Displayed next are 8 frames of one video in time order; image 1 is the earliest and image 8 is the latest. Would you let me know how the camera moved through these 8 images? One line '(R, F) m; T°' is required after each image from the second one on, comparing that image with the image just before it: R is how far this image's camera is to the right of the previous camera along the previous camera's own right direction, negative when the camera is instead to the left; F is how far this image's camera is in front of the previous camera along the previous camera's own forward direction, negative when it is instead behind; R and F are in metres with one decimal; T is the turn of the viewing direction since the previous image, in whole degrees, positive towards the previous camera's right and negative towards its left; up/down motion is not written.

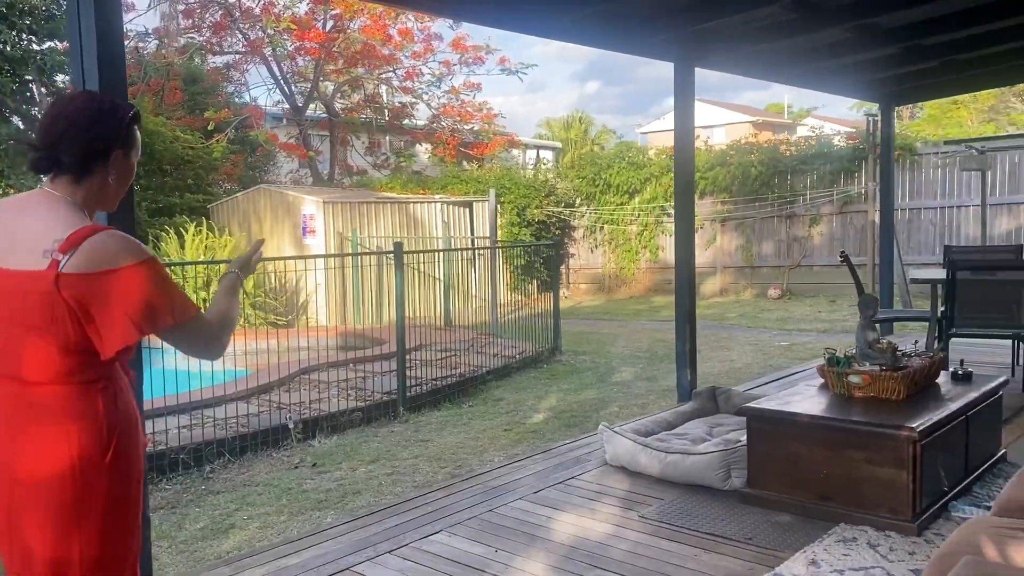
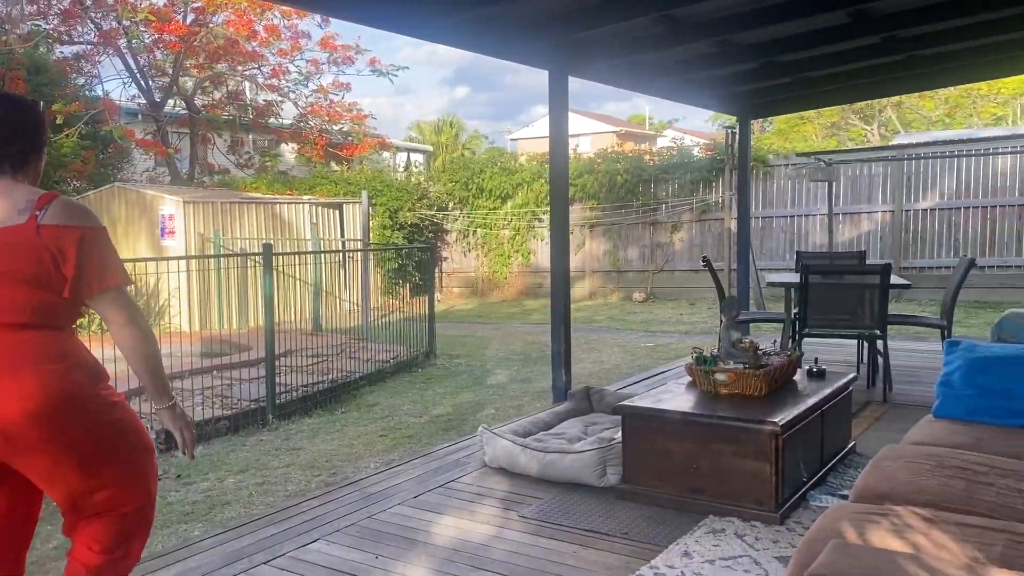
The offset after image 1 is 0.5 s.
(0.0, 0.0) m; +9°
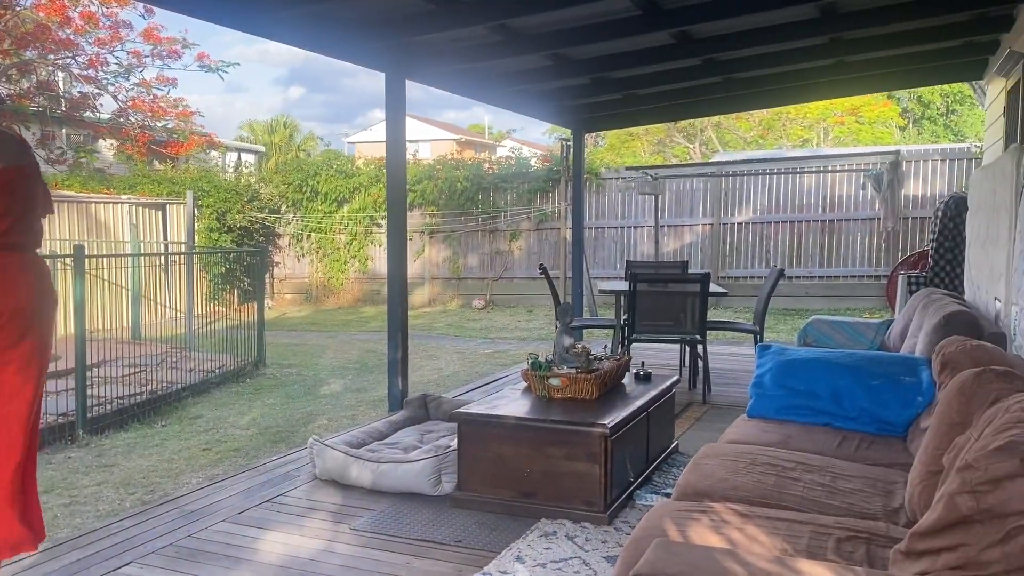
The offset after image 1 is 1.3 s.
(0.0, 0.0) m; +11°
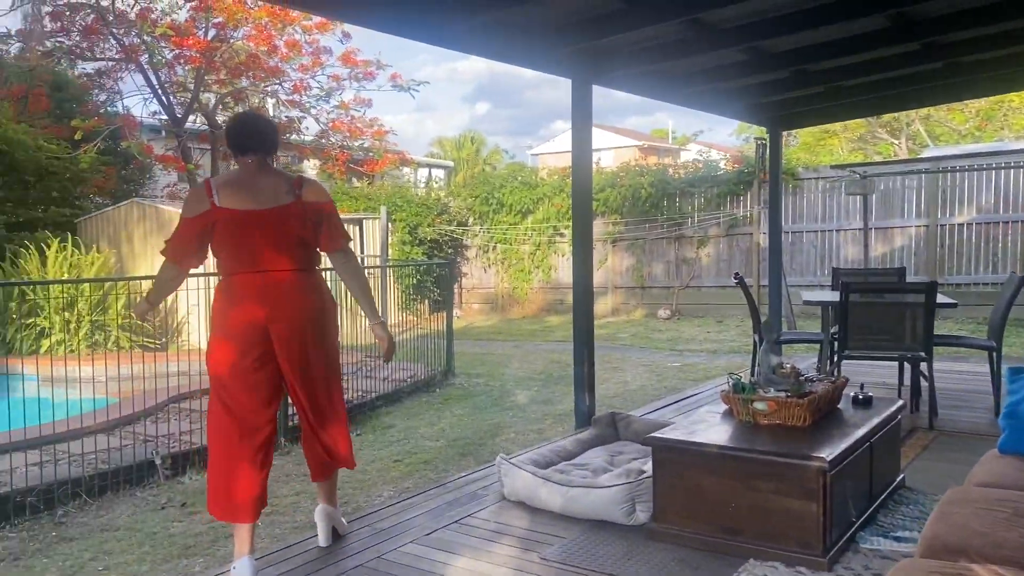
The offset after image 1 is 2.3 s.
(0.0, +0.2) m; -12°
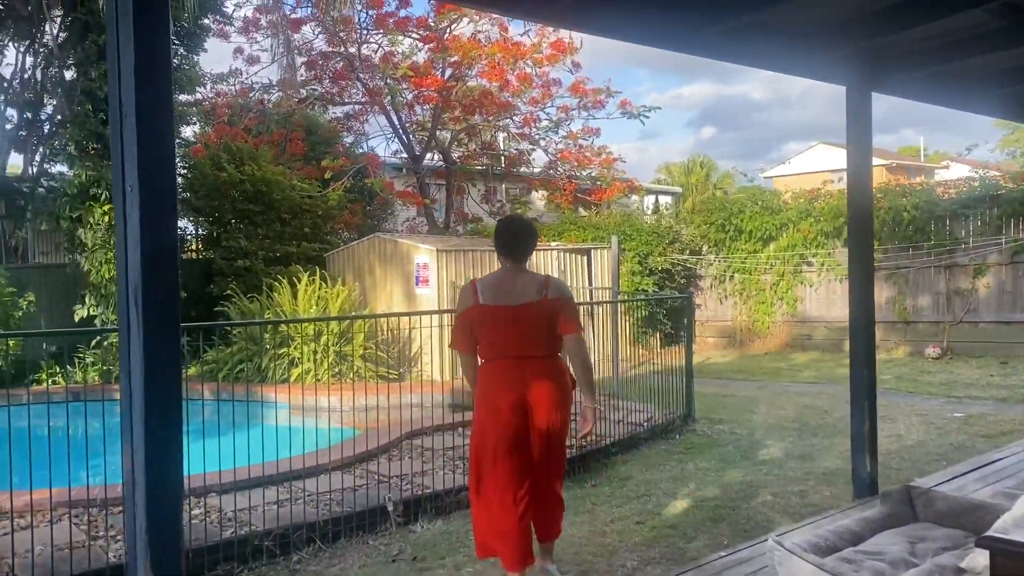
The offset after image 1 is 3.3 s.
(-0.1, +0.4) m; -15°
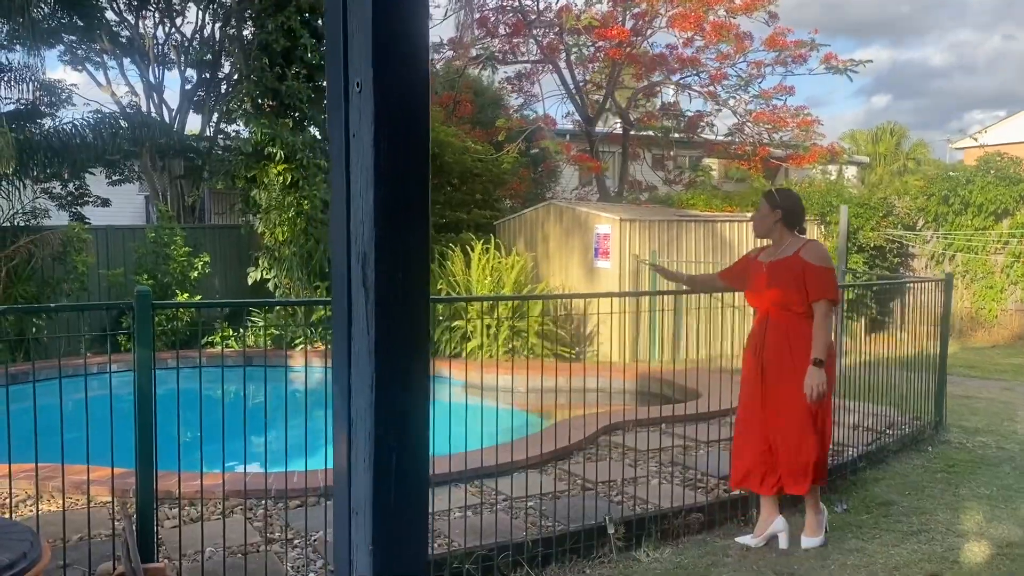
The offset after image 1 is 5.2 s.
(-0.4, +0.8) m; -10°
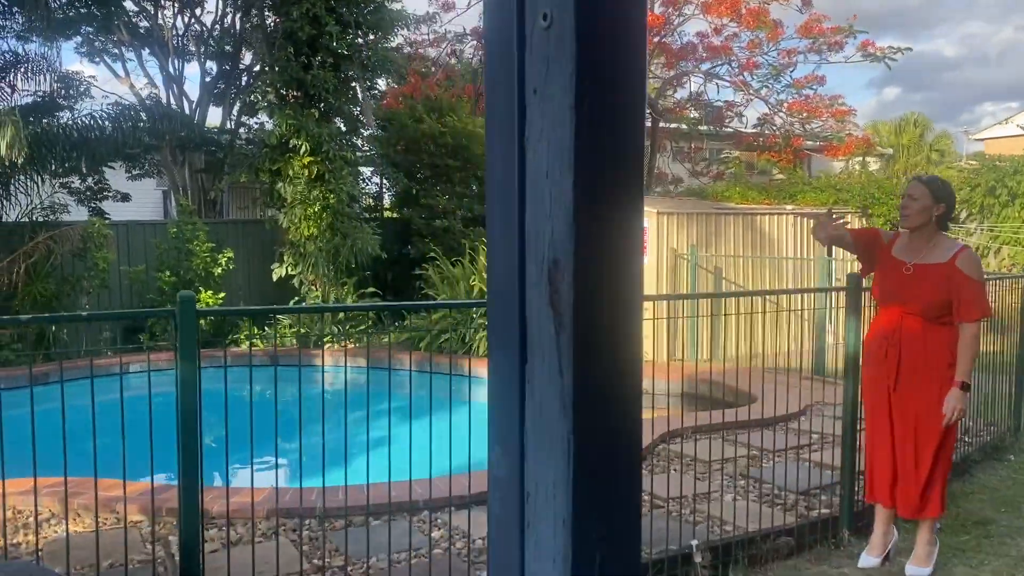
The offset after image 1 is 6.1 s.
(-0.2, +0.3) m; -1°
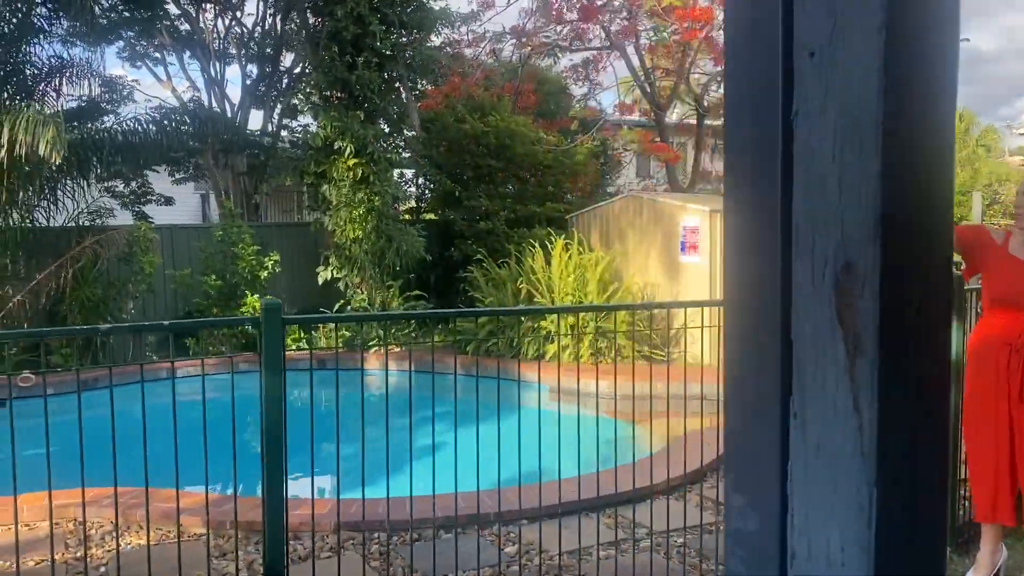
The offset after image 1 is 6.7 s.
(-0.2, +0.2) m; -2°
